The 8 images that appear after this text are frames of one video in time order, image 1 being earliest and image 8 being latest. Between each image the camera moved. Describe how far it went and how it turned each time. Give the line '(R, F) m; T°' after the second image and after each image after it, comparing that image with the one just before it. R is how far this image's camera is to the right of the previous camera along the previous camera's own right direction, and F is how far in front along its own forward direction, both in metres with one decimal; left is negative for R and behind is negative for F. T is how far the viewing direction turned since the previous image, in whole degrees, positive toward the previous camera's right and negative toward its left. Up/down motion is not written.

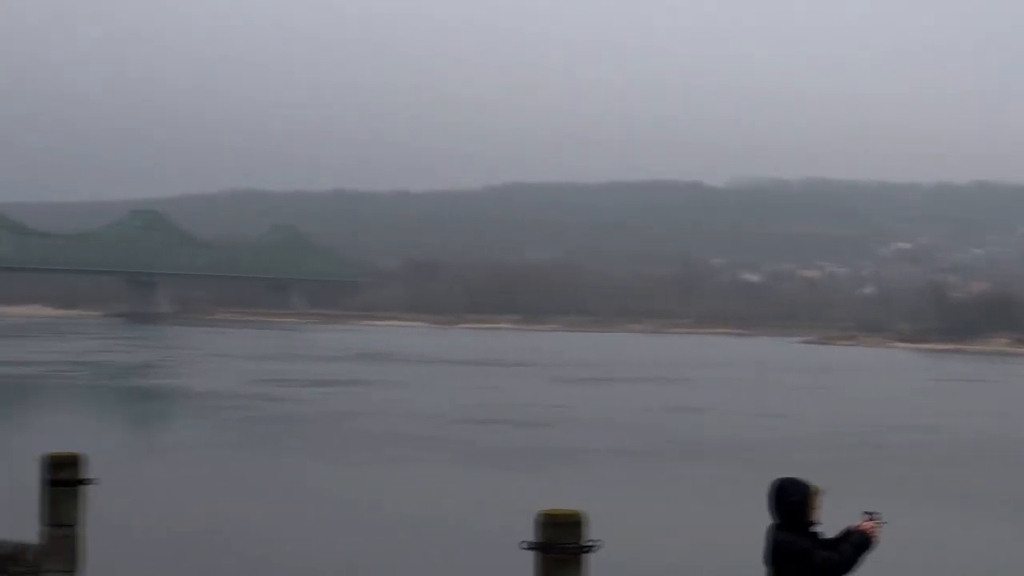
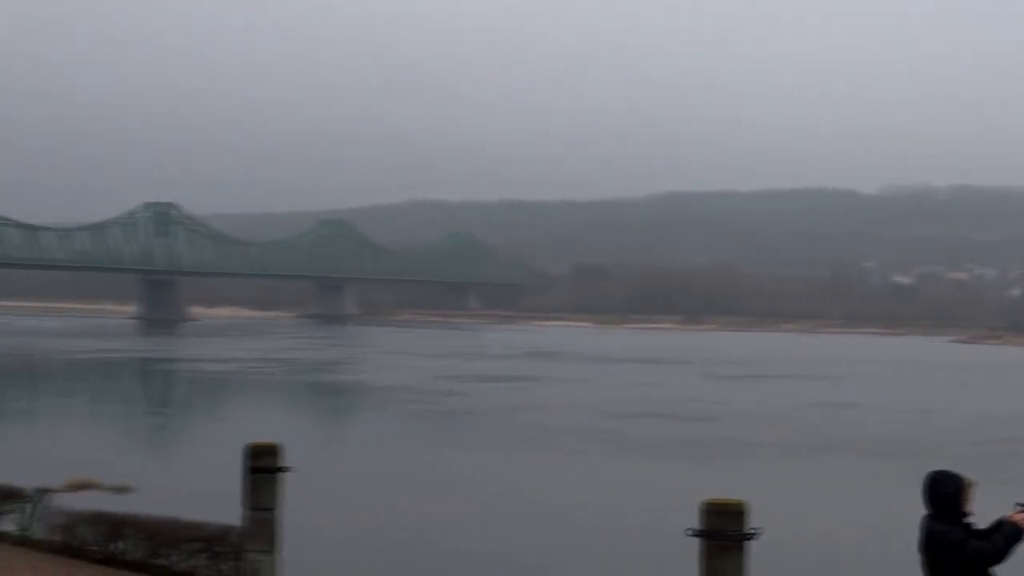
(-0.2, -0.4) m; -8°
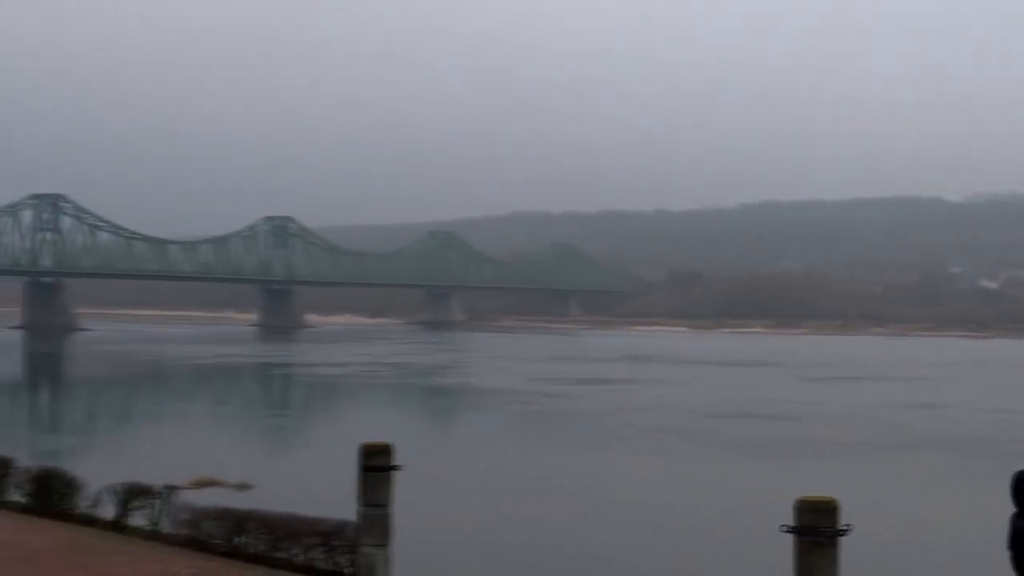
(-0.5, -0.3) m; -2°
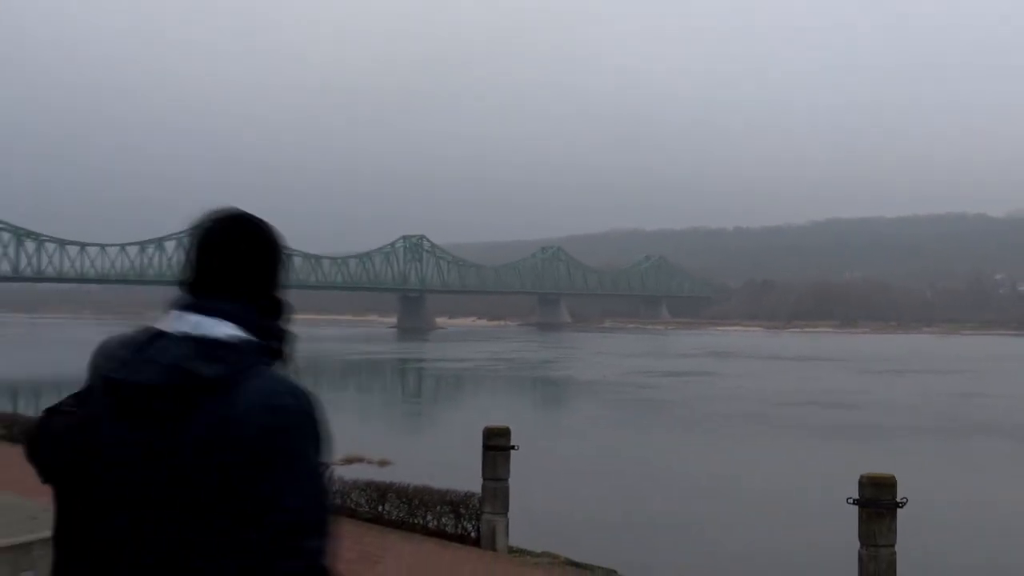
(-0.5, -1.0) m; -3°
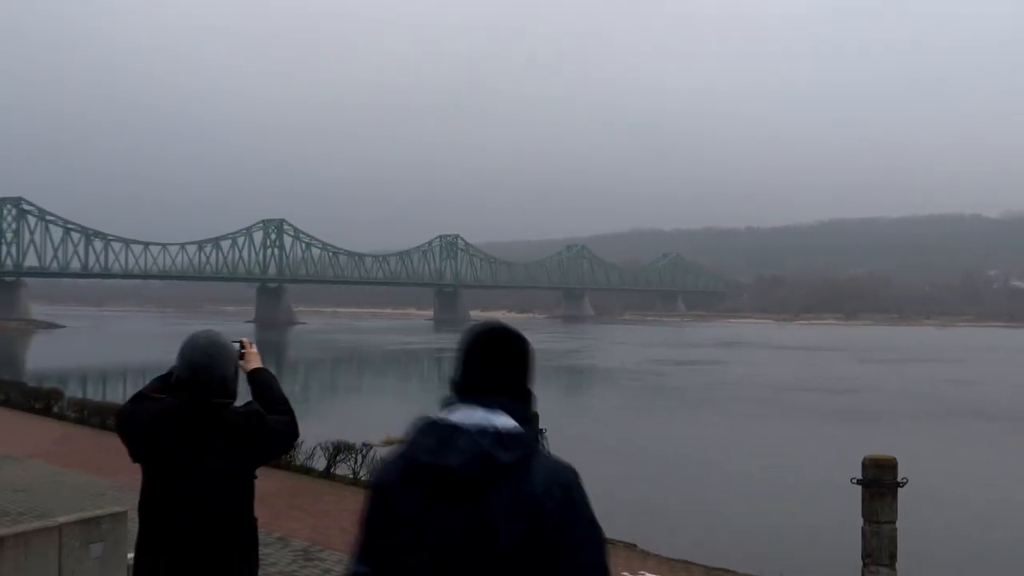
(-0.1, -0.5) m; -1°
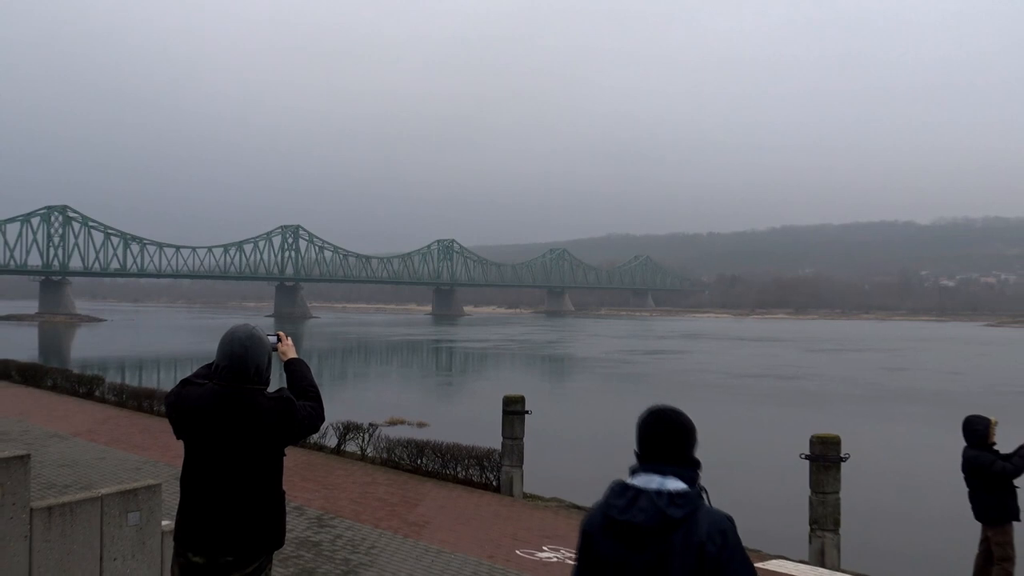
(+0.1, -0.9) m; 0°
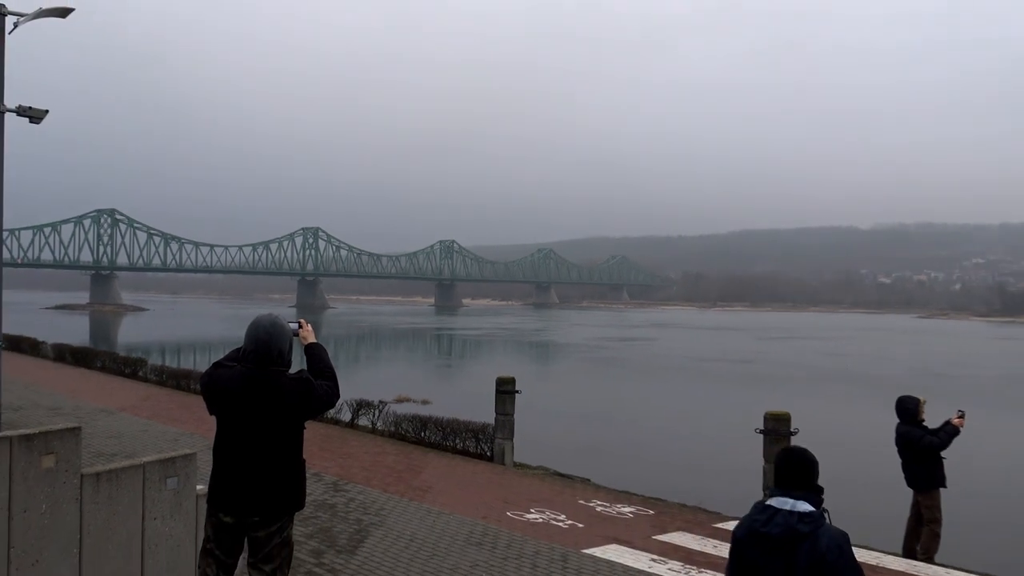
(+0.1, -1.1) m; 0°
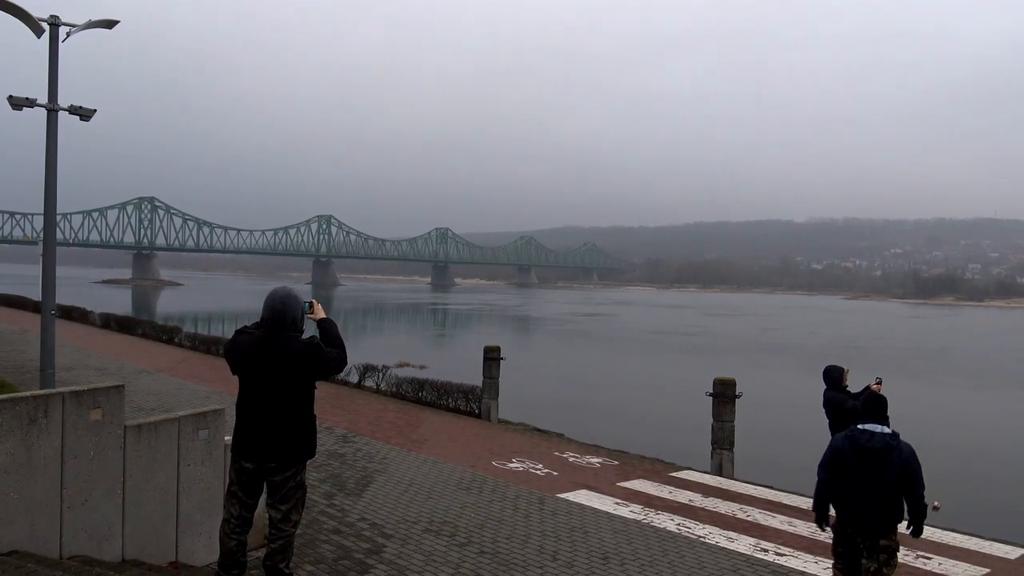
(+0.1, -1.5) m; 0°
